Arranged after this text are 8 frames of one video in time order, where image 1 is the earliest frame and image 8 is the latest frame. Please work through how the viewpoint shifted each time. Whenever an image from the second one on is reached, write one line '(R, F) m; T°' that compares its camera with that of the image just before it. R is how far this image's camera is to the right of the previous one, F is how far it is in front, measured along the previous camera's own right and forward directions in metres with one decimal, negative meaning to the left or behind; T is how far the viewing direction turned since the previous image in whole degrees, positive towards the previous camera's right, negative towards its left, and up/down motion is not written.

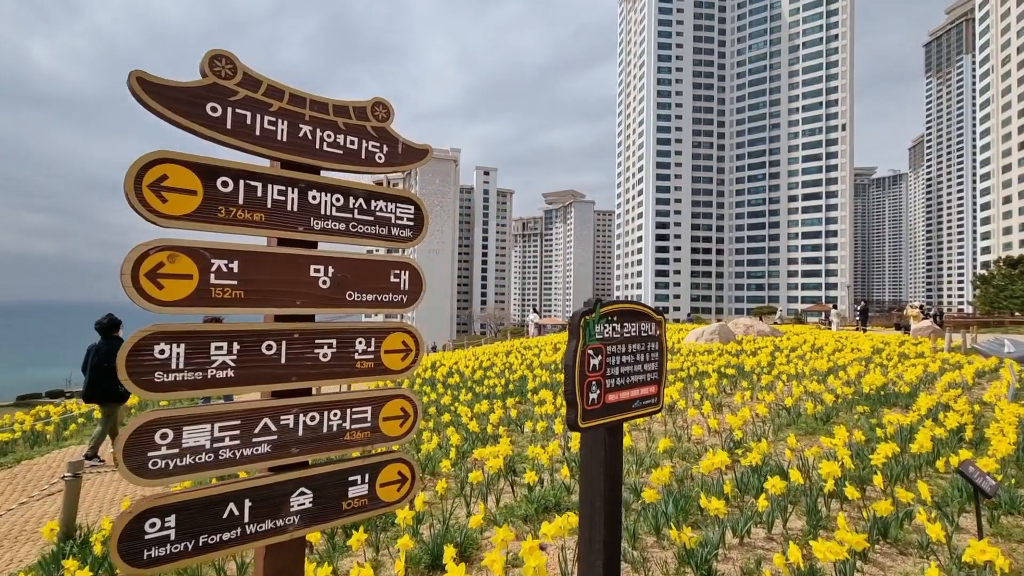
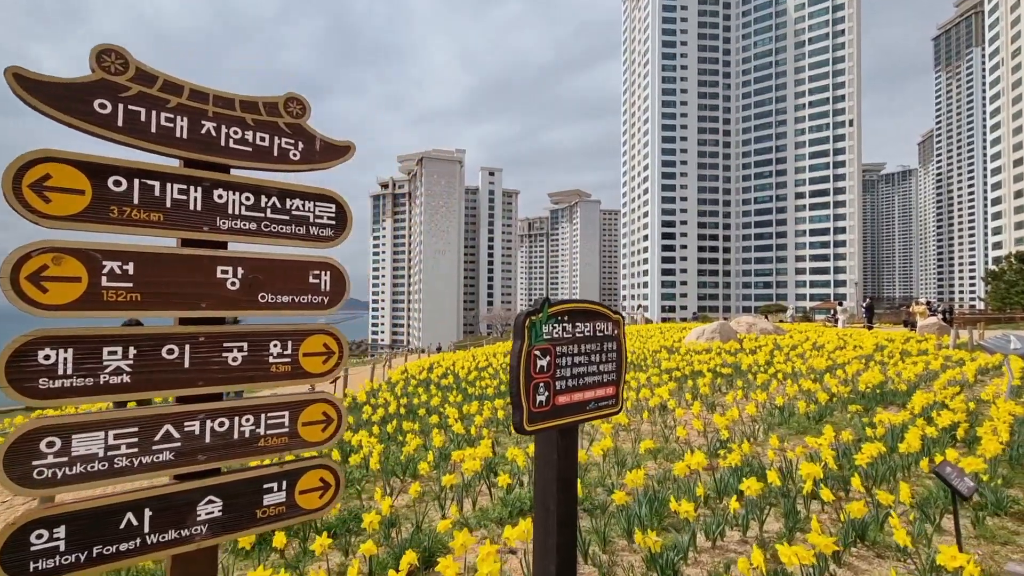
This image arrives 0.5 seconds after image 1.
(+0.2, 0.0) m; -1°
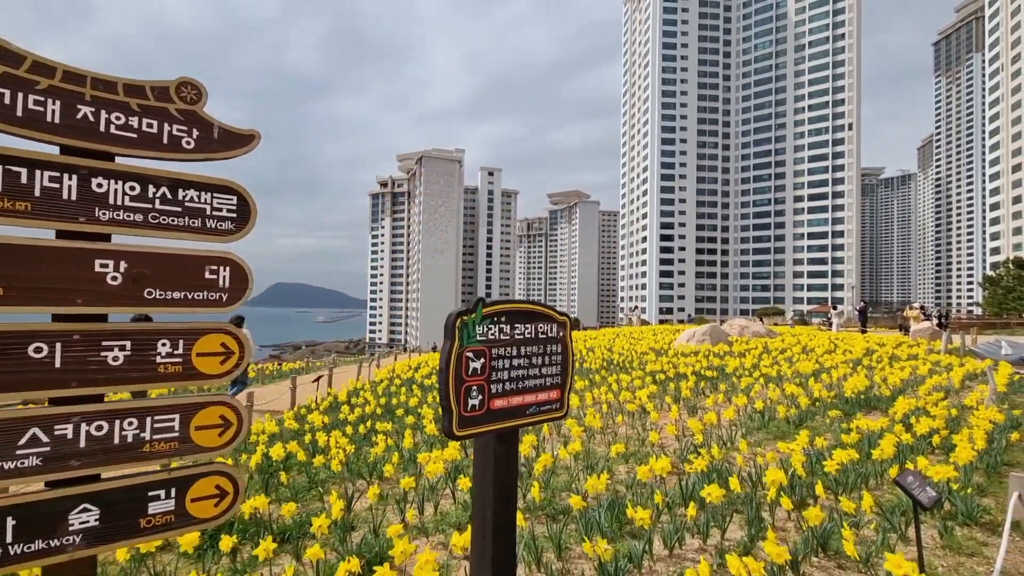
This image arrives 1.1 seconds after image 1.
(+0.2, +0.1) m; 0°
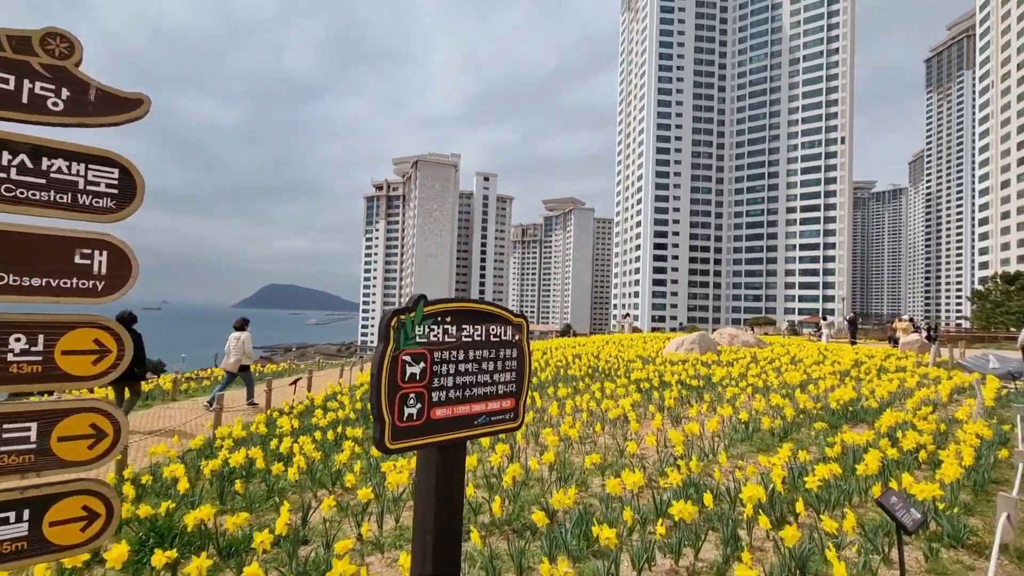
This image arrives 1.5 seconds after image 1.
(+0.2, +0.2) m; +1°
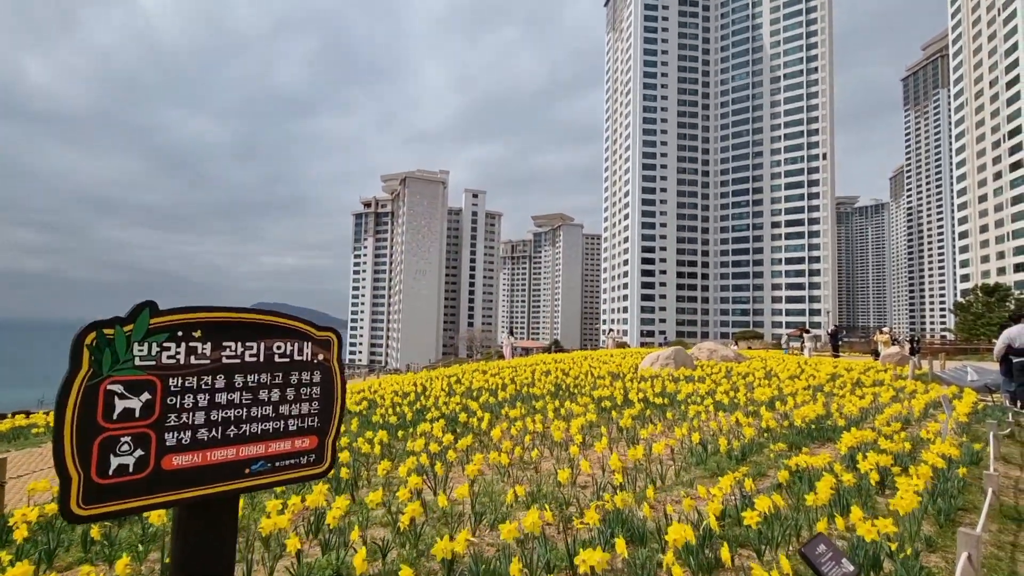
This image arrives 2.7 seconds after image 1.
(+0.6, +0.4) m; +1°
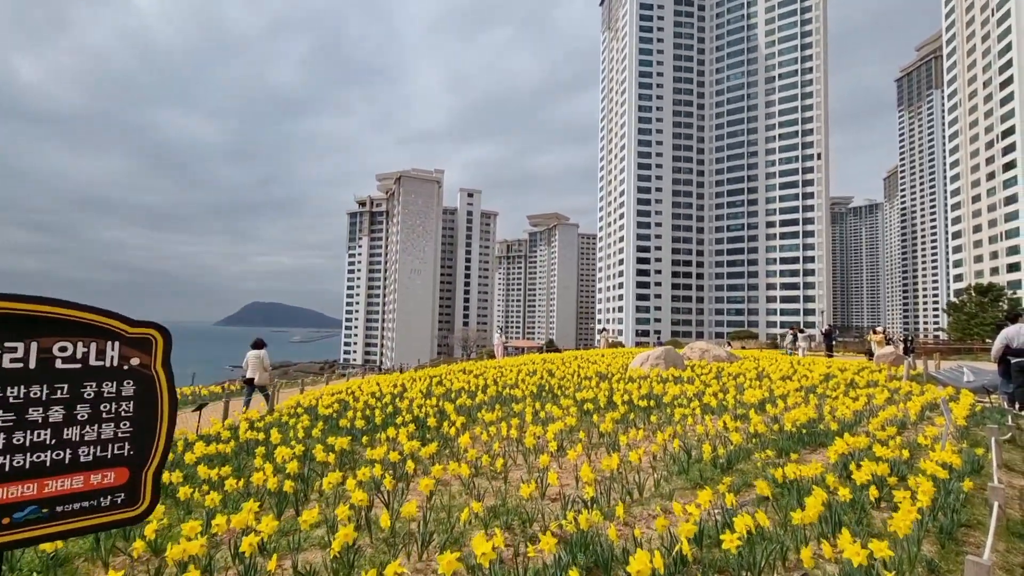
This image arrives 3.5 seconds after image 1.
(+0.3, +0.4) m; 0°
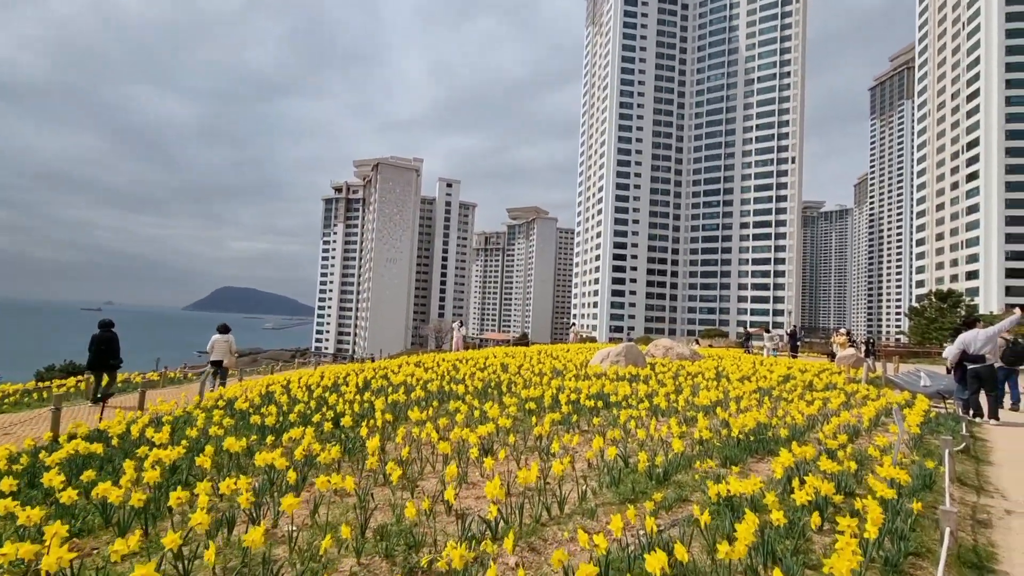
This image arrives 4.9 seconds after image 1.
(+0.5, +0.5) m; +3°
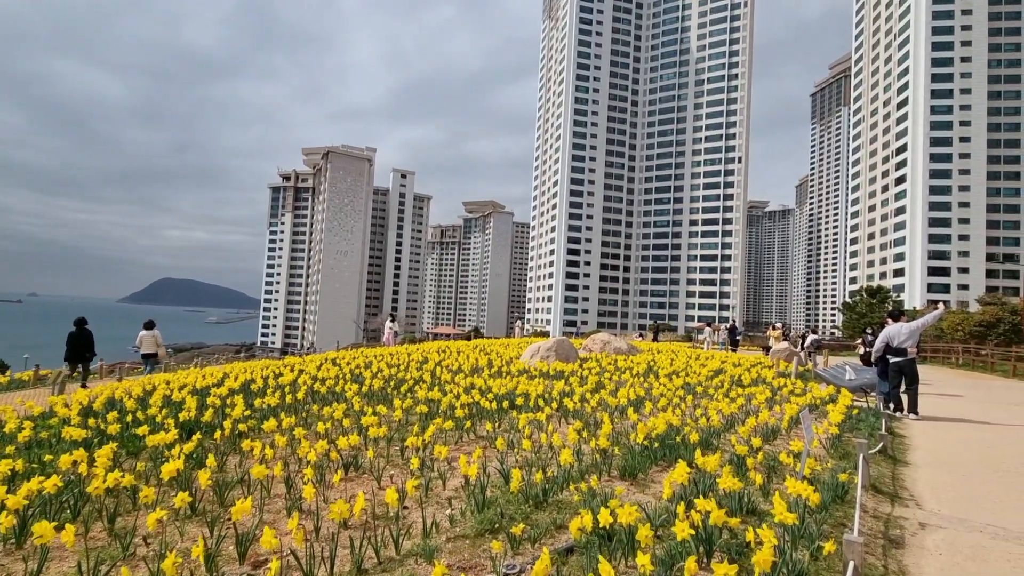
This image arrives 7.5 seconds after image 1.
(+0.8, +0.8) m; +5°
